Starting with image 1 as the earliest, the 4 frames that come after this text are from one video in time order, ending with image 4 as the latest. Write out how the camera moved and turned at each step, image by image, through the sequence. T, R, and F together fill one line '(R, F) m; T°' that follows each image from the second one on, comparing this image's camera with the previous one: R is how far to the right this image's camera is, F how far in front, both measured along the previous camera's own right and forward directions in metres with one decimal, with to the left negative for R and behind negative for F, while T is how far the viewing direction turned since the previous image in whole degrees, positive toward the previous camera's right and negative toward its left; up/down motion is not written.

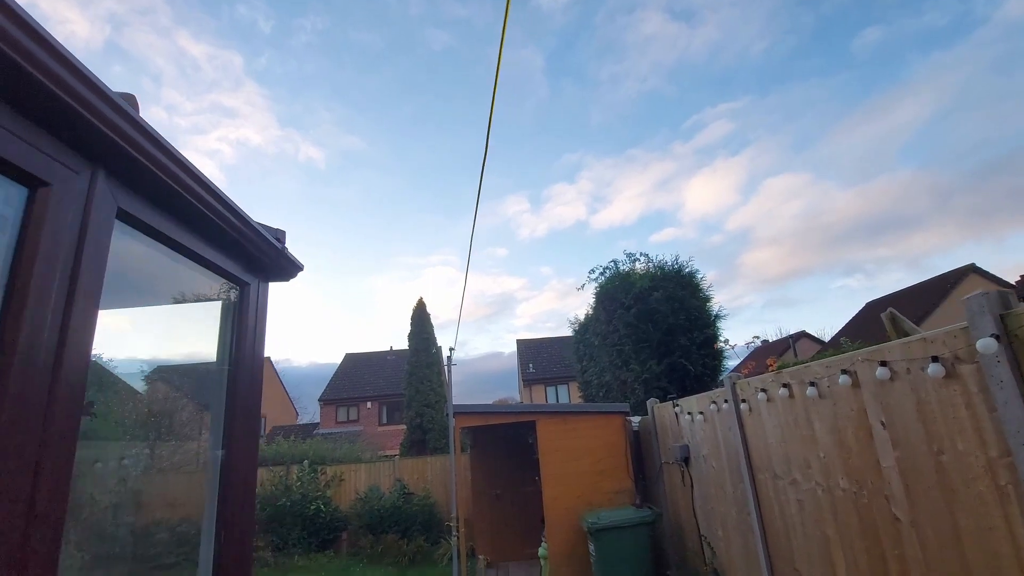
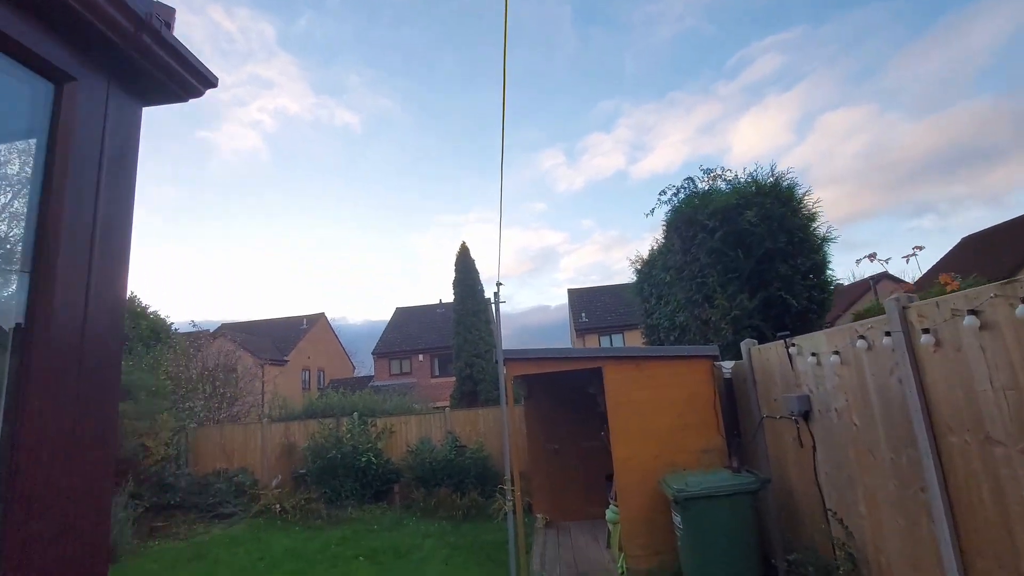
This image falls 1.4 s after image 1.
(-0.1, +1.2) m; -6°
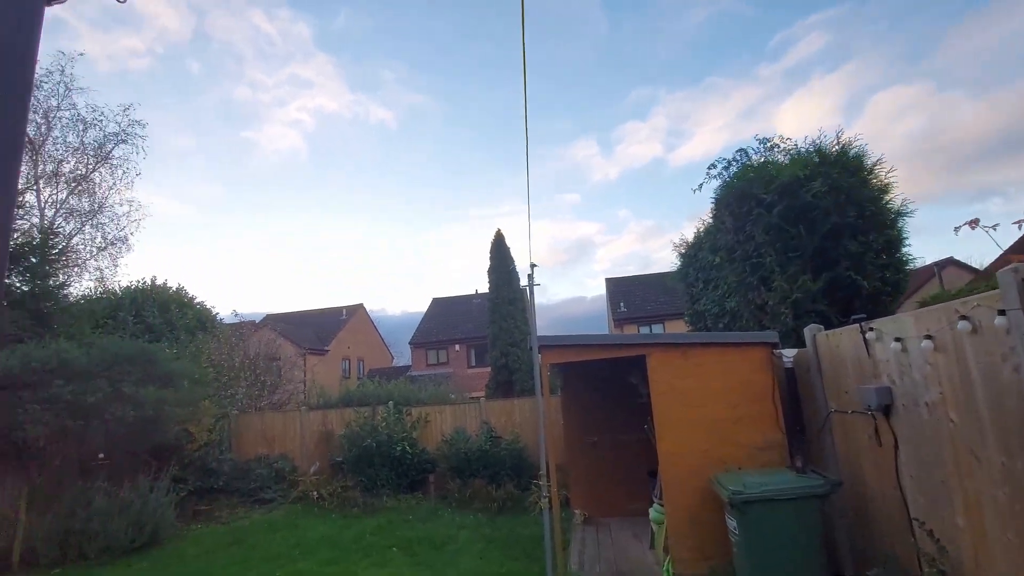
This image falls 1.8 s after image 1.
(0.0, +0.4) m; -4°
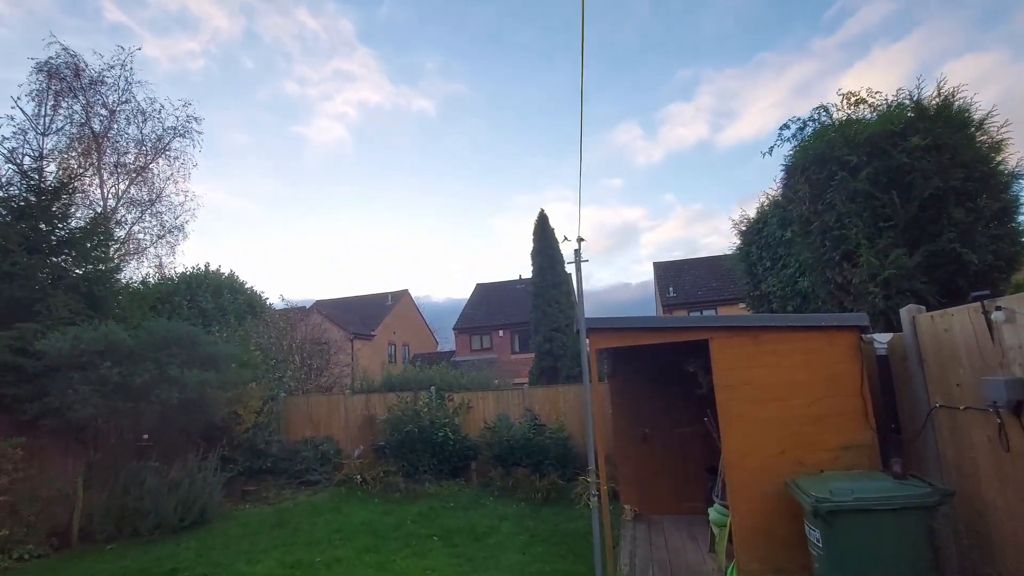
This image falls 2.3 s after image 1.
(0.0, +0.5) m; -5°
